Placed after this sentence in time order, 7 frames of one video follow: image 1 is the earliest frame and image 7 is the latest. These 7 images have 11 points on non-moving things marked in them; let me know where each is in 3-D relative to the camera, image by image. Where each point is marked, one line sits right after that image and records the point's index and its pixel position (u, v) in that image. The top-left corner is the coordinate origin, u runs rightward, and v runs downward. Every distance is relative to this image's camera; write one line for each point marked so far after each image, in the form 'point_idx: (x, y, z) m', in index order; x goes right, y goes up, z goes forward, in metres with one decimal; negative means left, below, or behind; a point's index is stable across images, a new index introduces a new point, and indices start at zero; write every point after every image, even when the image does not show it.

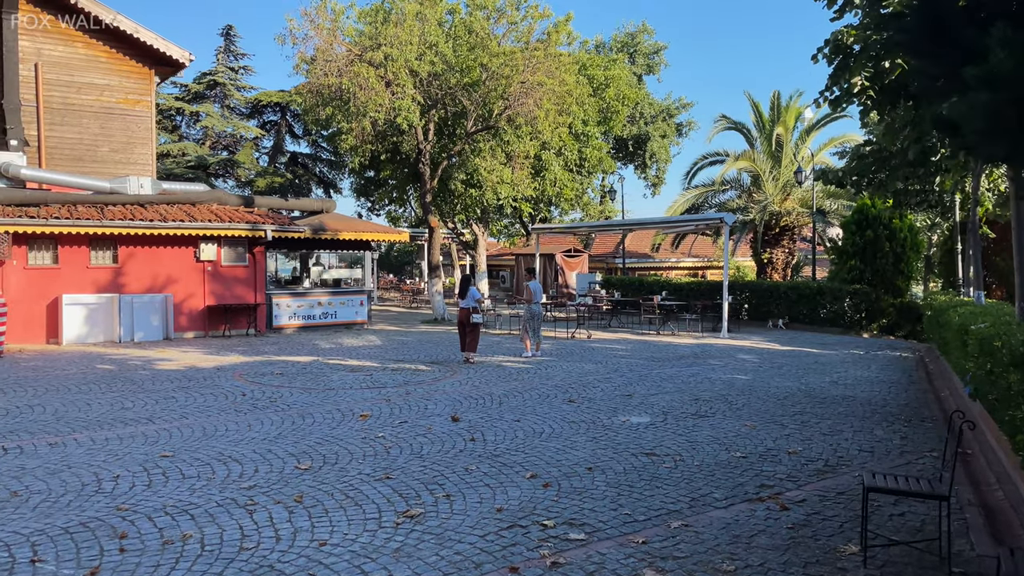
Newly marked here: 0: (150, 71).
0: (-8.7, +5.3, +18.9) m
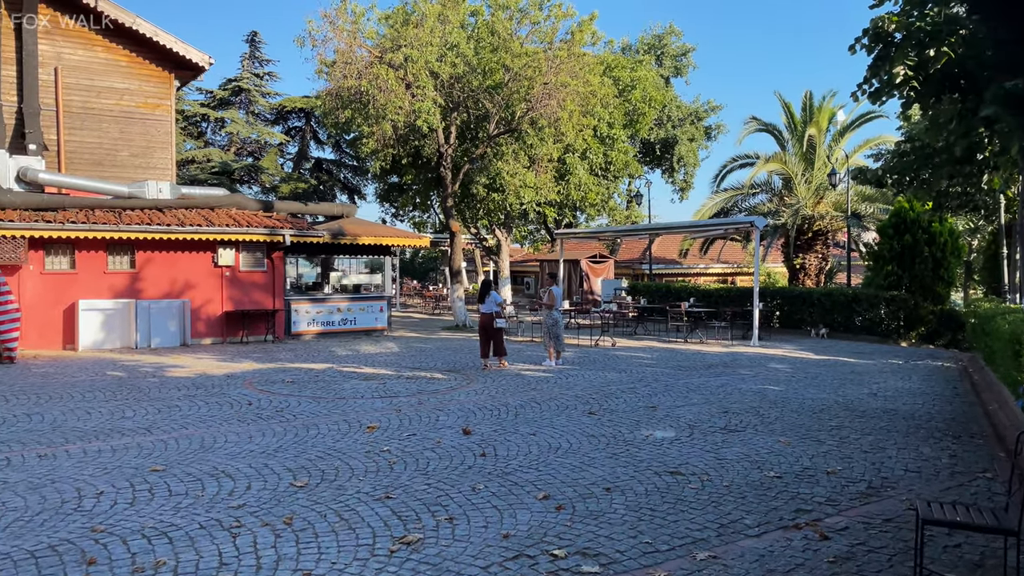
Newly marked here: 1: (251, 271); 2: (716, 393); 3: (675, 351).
0: (-8.2, +5.1, +18.8) m
1: (-5.9, +0.4, +17.8) m
2: (+2.6, -1.3, +9.9) m
3: (+3.2, -1.3, +15.5) m
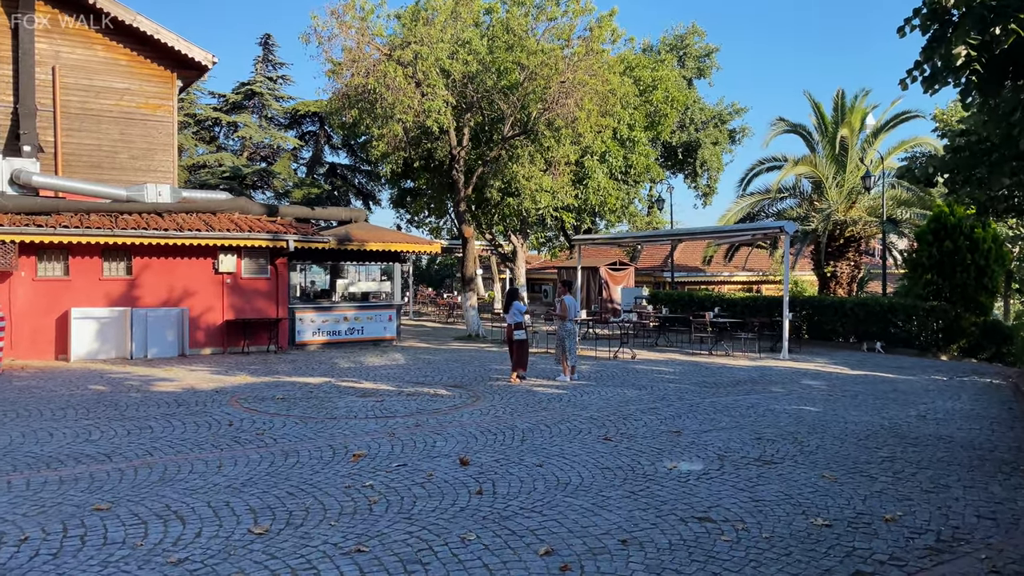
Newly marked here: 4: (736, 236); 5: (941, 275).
0: (-7.8, +5.0, +18.1) m
1: (-5.6, +0.2, +17.0) m
2: (+2.7, -1.5, +8.9) m
3: (+3.5, -1.4, +14.5) m
4: (+5.5, +1.3, +19.3) m
5: (+9.6, +0.3, +17.4) m
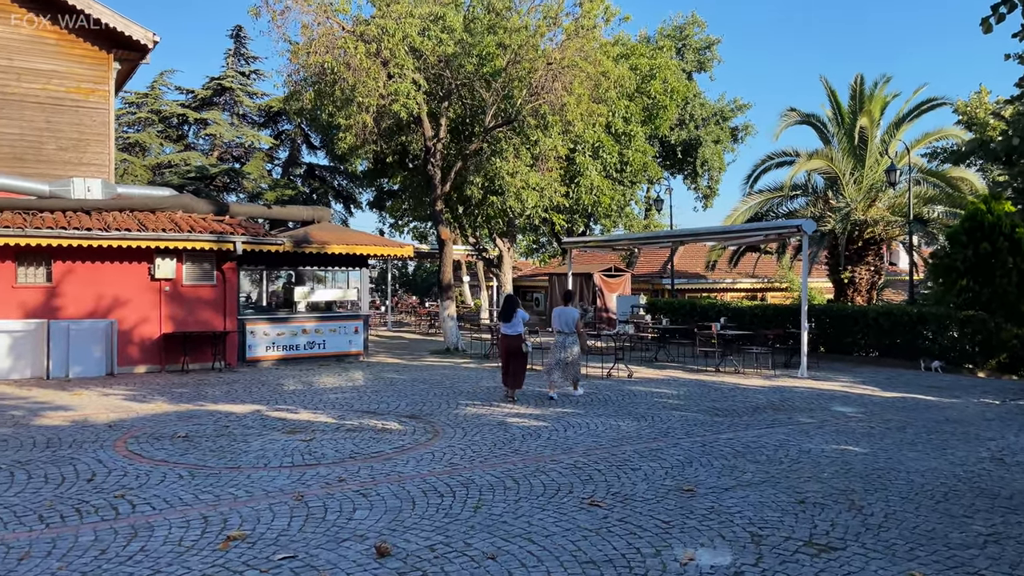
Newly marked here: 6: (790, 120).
0: (-8.2, +4.8, +16.1) m
1: (-6.0, 0.0, +15.0) m
2: (+2.3, -1.5, +6.9) m
3: (+3.1, -1.6, +12.5) m
4: (+5.1, +1.1, +17.2) m
5: (+9.2, +0.1, +15.4) m
6: (+6.8, +4.1, +19.1) m
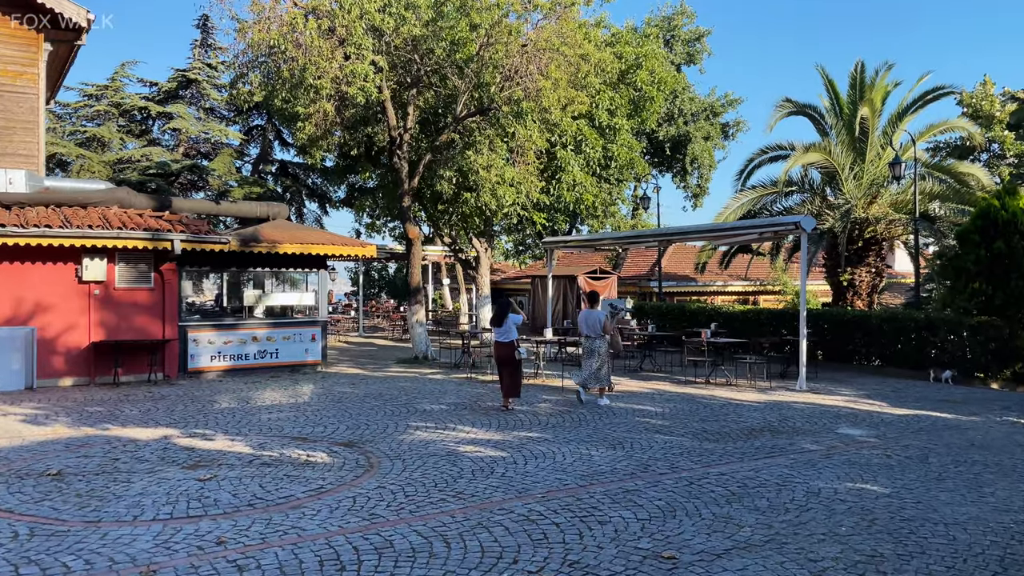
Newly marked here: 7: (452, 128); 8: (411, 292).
0: (-8.8, +4.7, +14.6) m
1: (-6.5, 0.0, +13.5) m
2: (+1.9, -1.6, +5.5) m
3: (+2.6, -1.6, +11.1) m
4: (+4.6, +1.1, +15.9) m
5: (+8.6, +0.1, +14.1) m
6: (+6.2, +4.0, +17.8) m
7: (-1.3, +3.4, +16.6) m
8: (-2.2, -0.1, +16.9) m
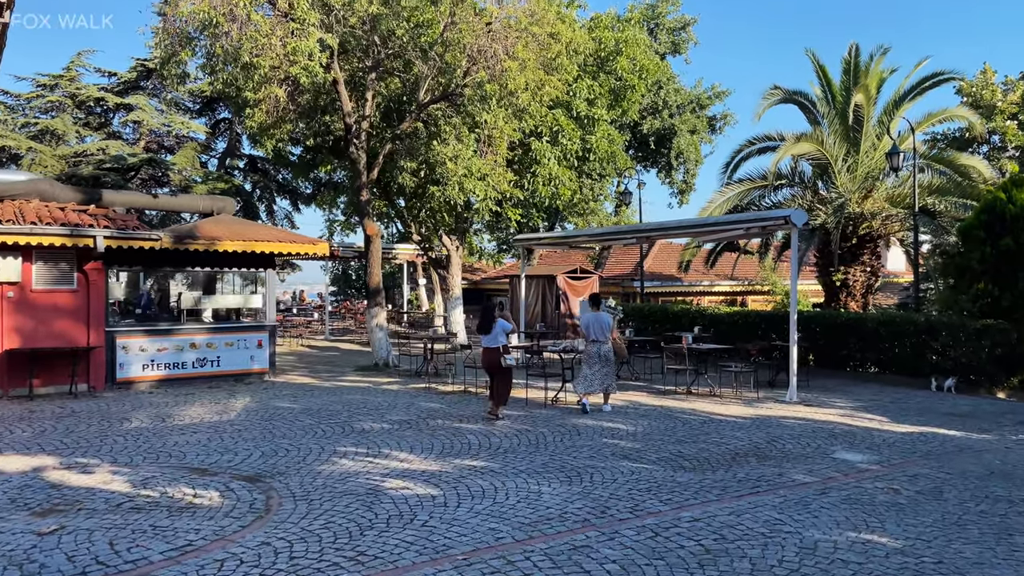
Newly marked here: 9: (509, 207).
0: (-9.4, +4.7, +13.2) m
1: (-7.1, 0.0, +12.1) m
2: (+1.4, -1.6, +4.3) m
3: (+2.0, -1.6, +9.9) m
4: (+4.0, +1.0, +14.7) m
5: (+8.0, +0.1, +12.9) m
6: (+5.5, +4.0, +16.6) m
7: (-1.9, +3.4, +15.3) m
8: (-2.8, -0.1, +15.6) m
9: (0.0, +2.0, +19.3) m
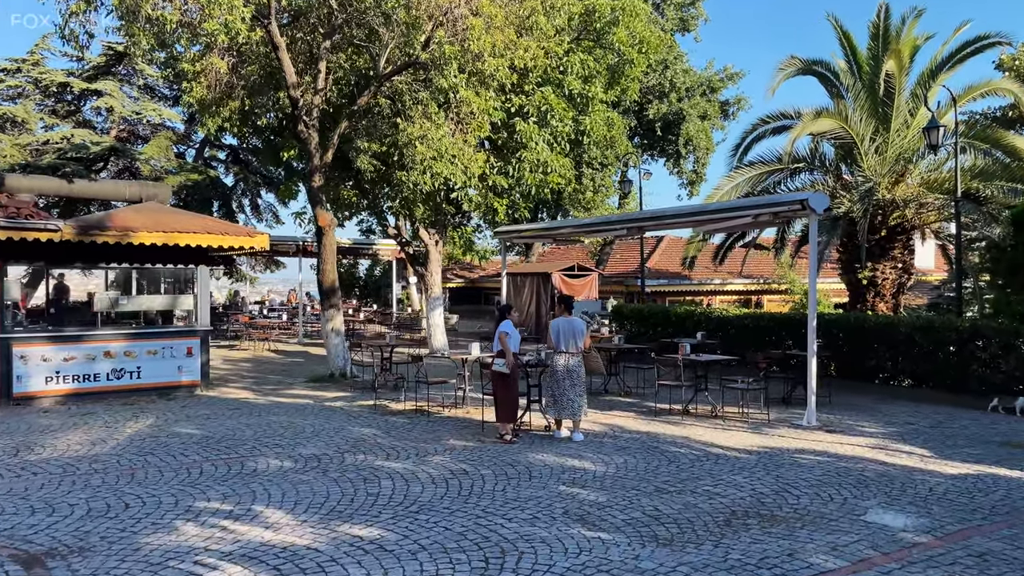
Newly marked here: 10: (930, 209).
0: (-9.9, +4.7, +11.4) m
1: (-7.6, 0.0, +10.3) m
2: (+0.7, -1.6, +2.2) m
3: (+1.5, -1.6, +7.8) m
4: (+3.5, +1.1, +12.6) m
5: (+7.5, +0.1, +10.8) m
6: (+5.1, +4.0, +14.5) m
7: (-2.3, +3.4, +13.4) m
8: (-3.3, -0.1, +13.7) m
9: (-0.4, +2.0, +17.4) m
10: (+7.2, +1.4, +13.4) m
